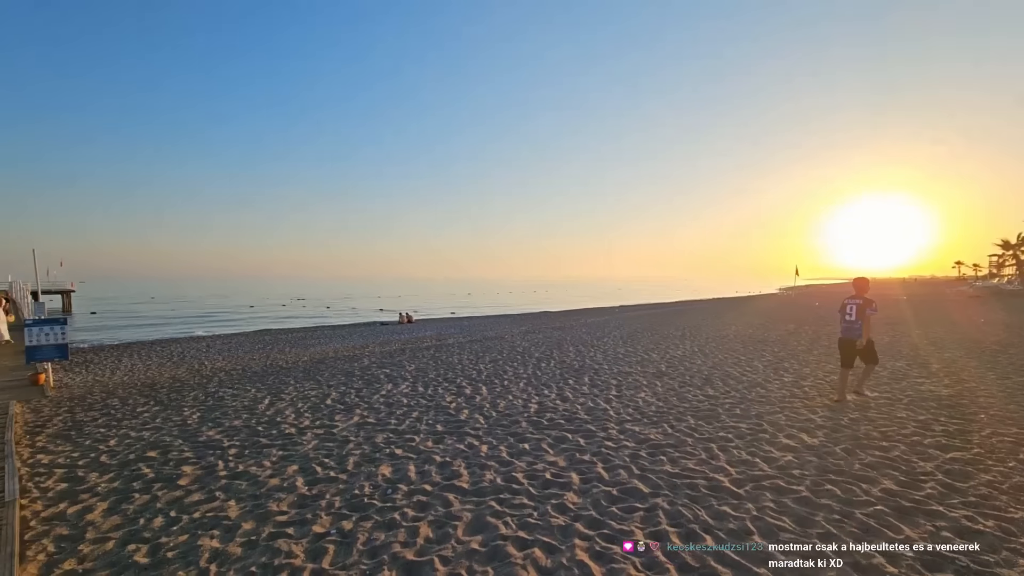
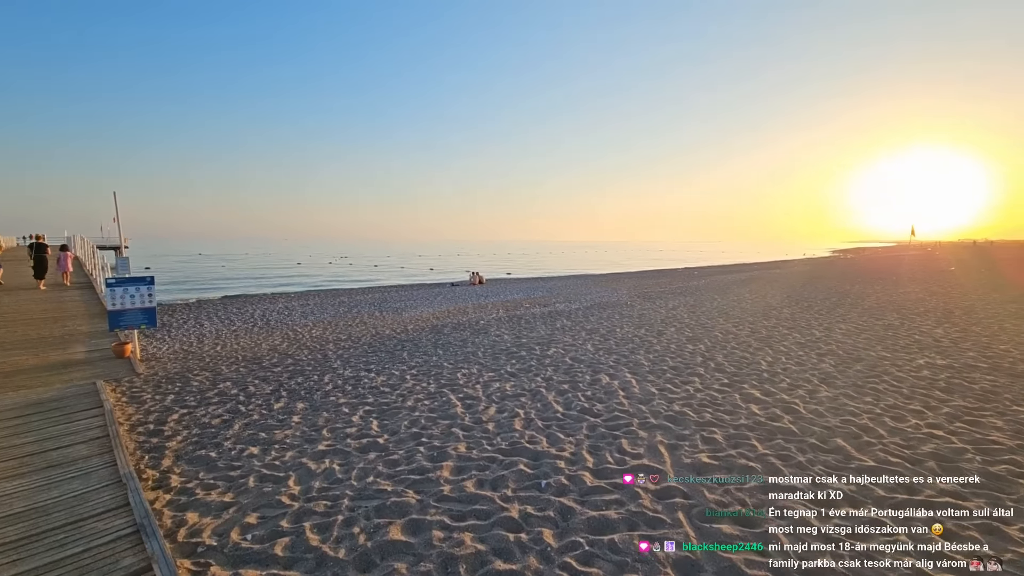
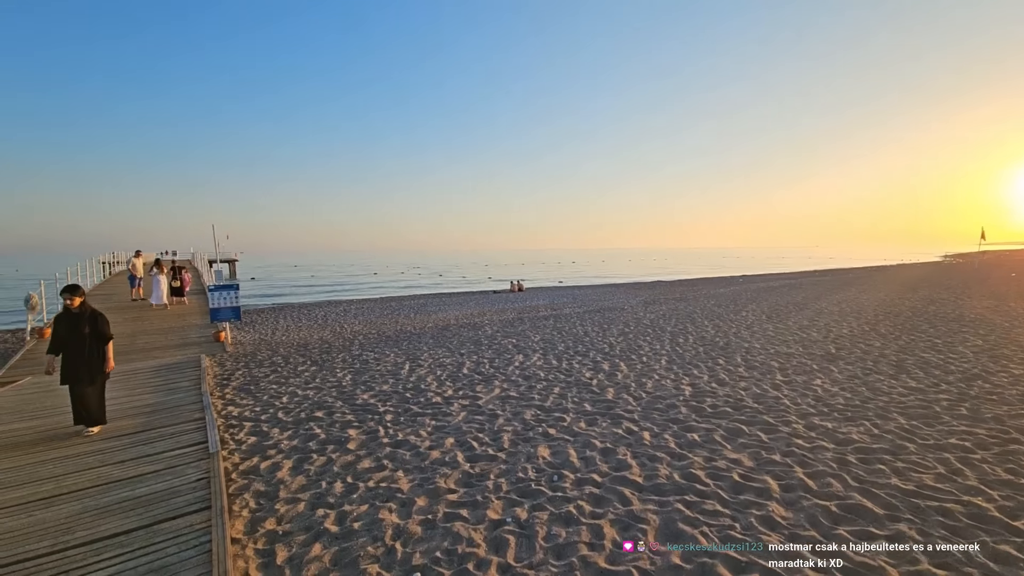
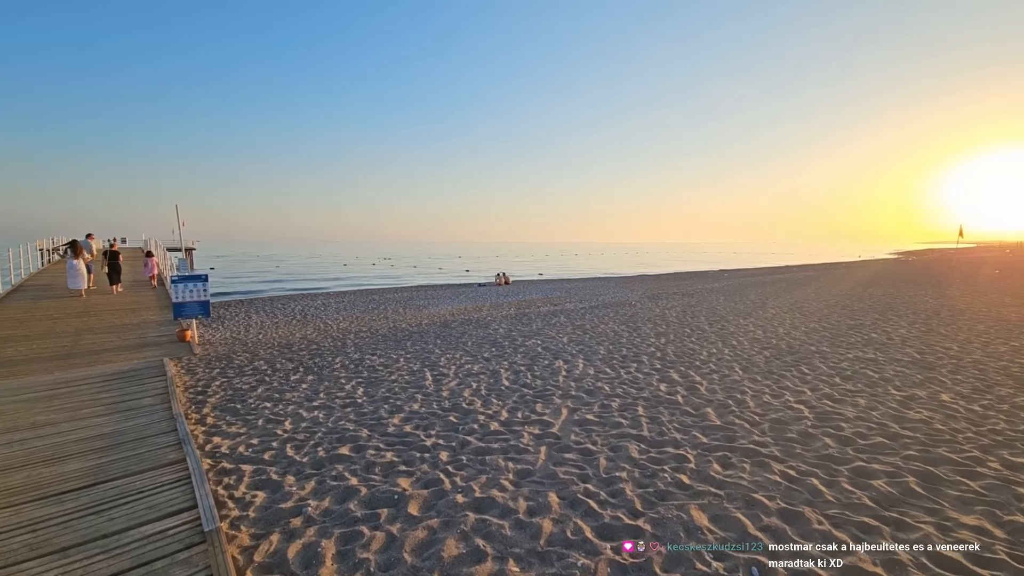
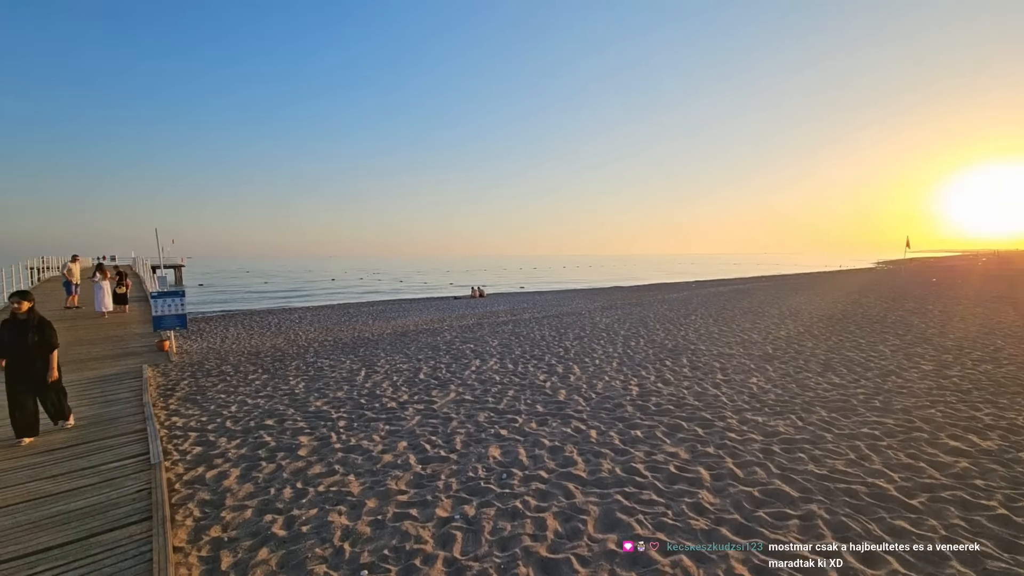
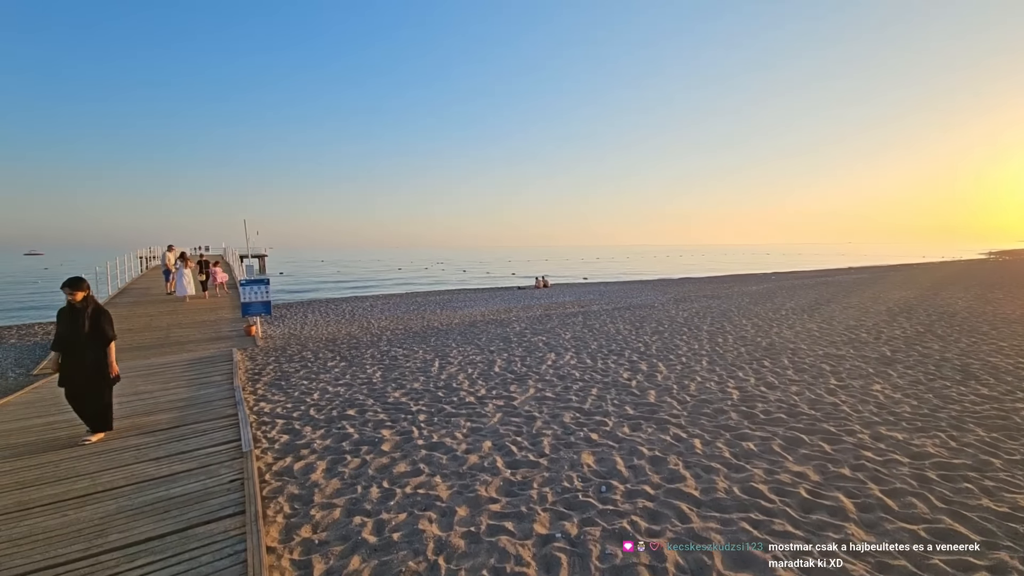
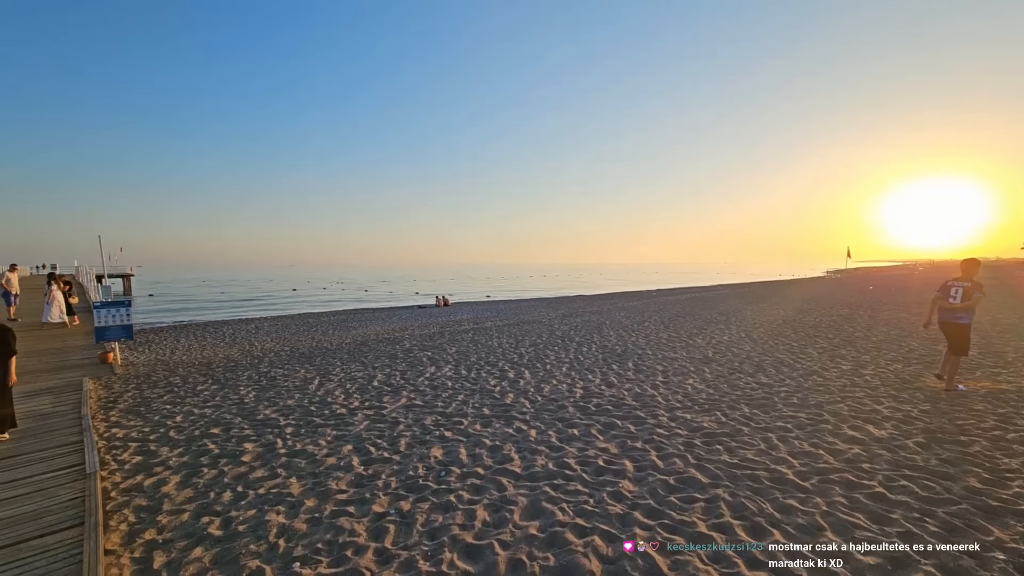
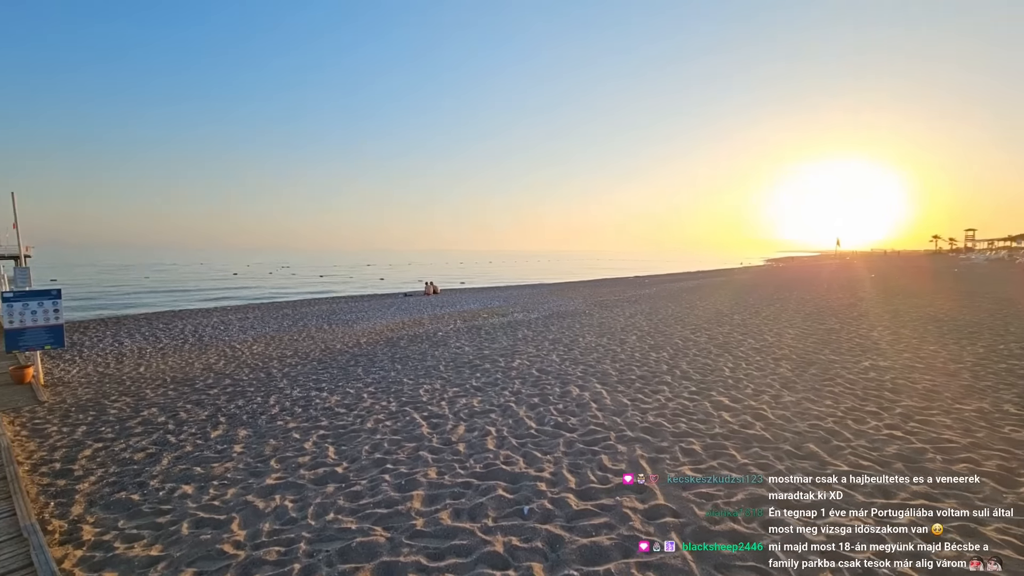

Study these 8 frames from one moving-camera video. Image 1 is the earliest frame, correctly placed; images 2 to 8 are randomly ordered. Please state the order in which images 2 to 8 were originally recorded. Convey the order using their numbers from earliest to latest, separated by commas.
7, 5, 3, 6, 4, 2, 8
